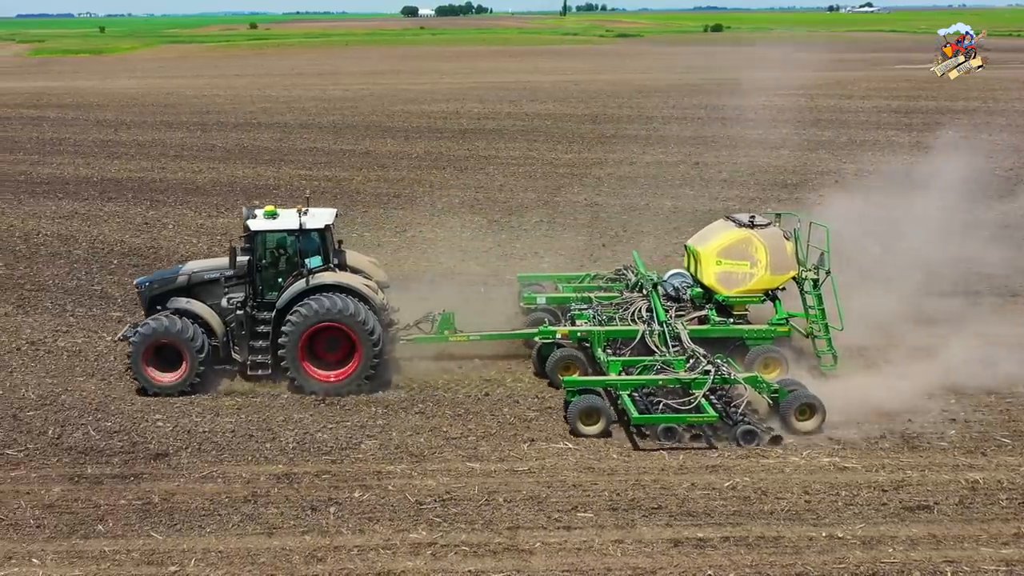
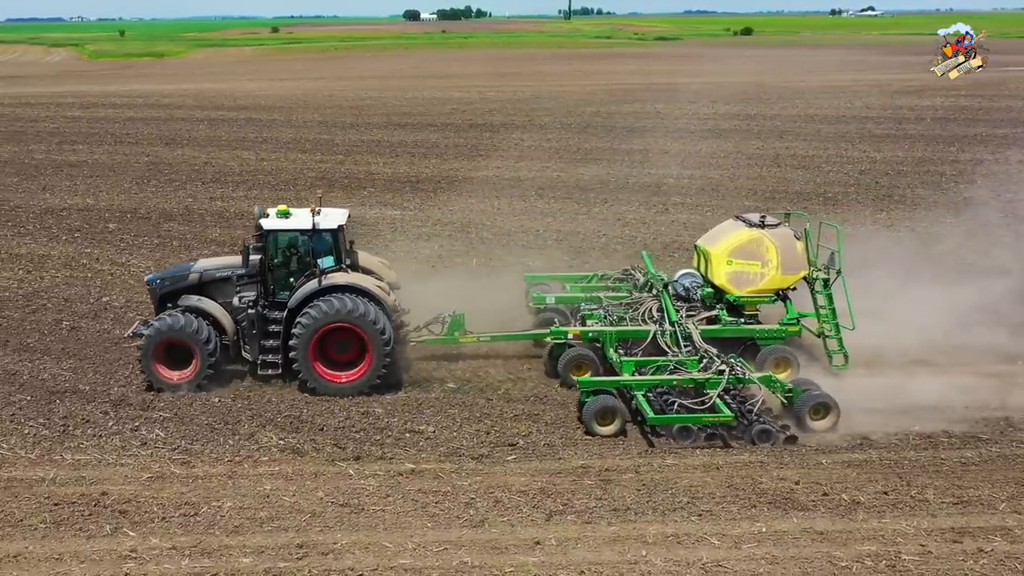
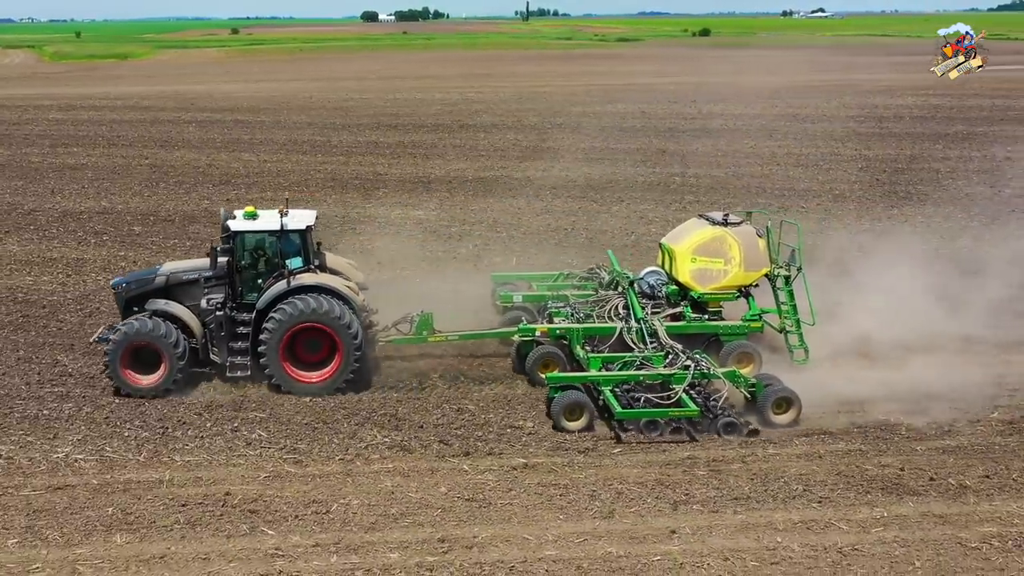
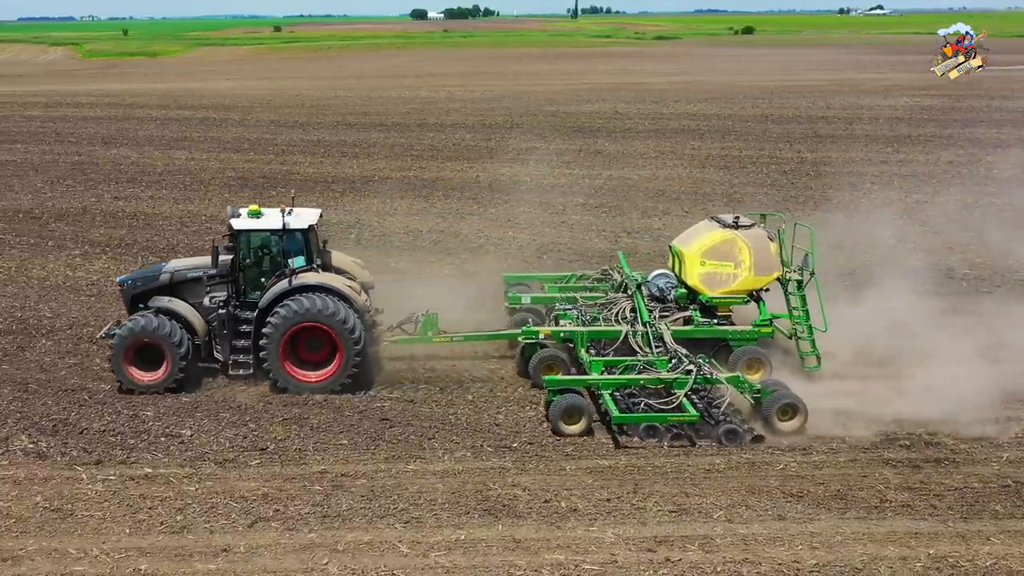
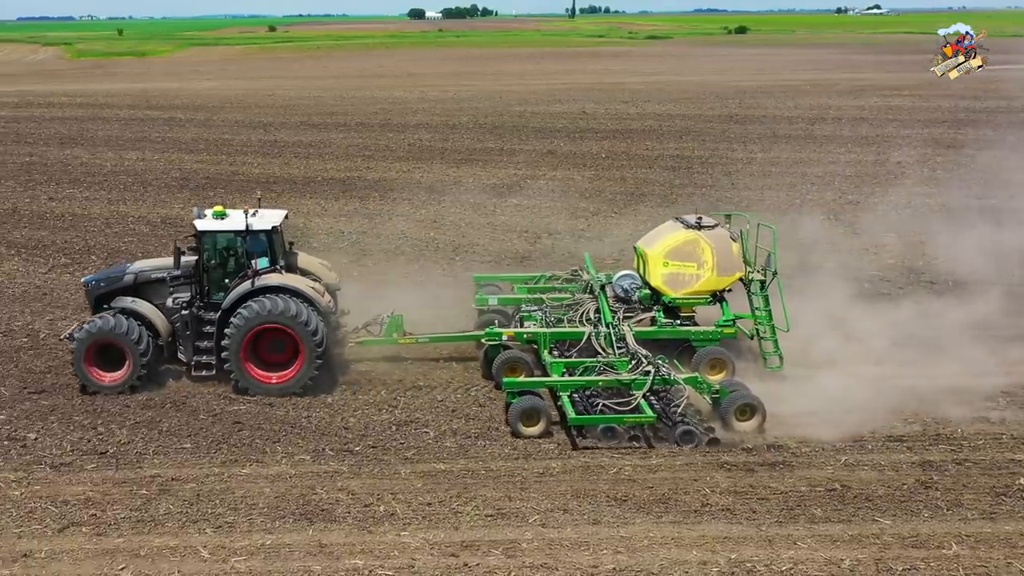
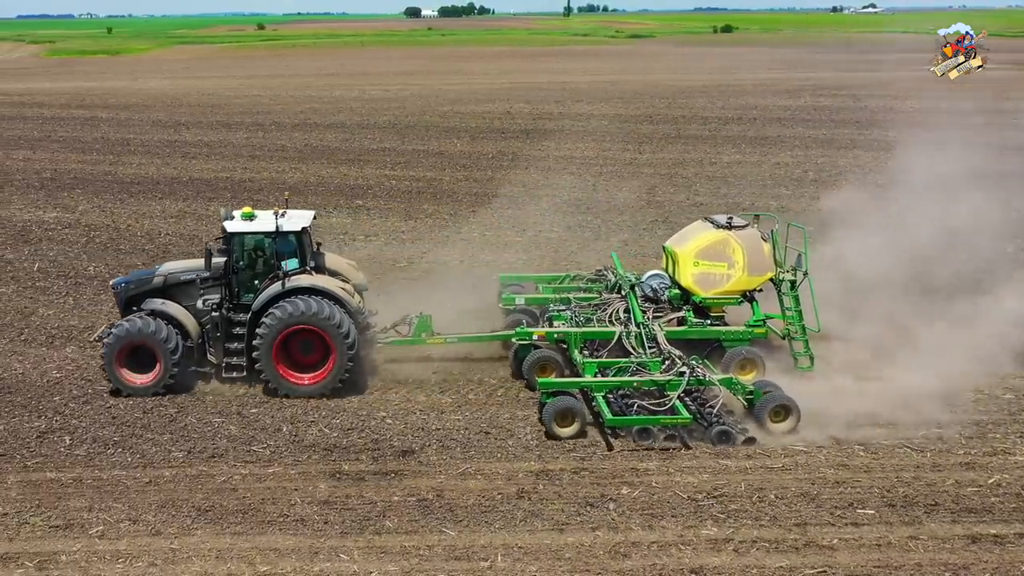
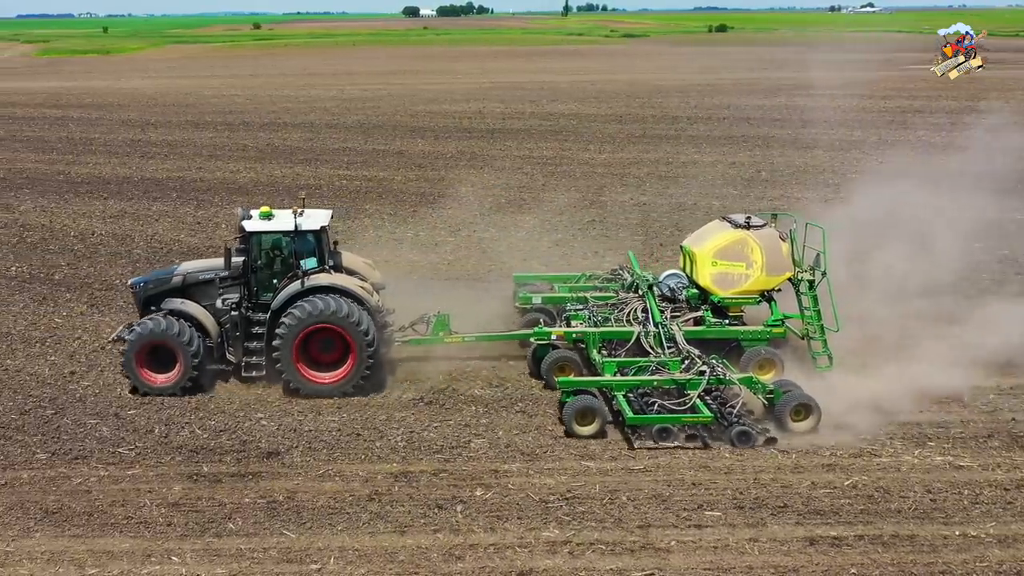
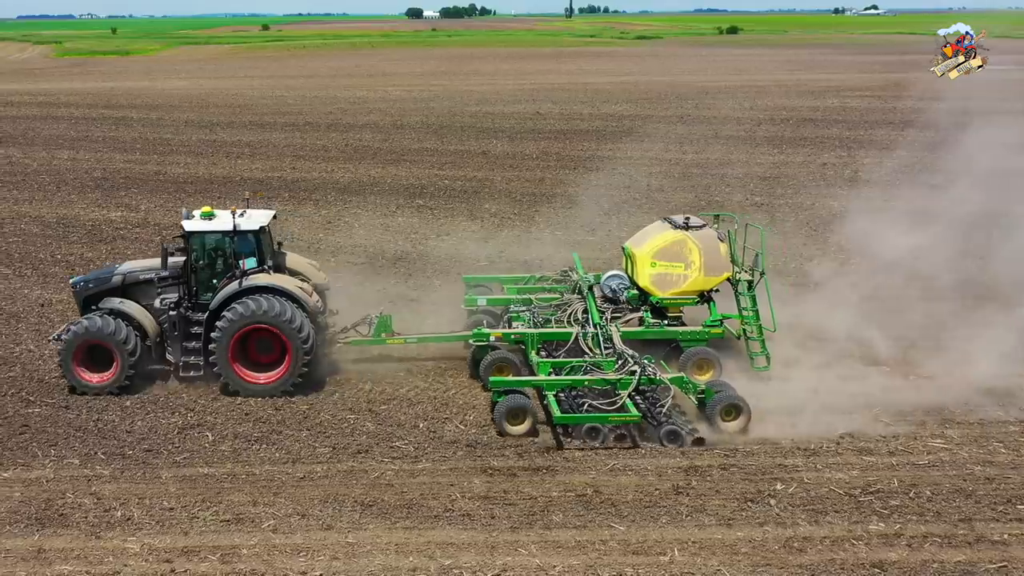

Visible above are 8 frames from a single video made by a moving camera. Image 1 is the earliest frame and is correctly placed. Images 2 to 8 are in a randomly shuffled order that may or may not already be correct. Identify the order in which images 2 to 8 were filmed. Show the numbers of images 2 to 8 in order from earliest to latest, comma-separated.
7, 6, 8, 5, 4, 2, 3
